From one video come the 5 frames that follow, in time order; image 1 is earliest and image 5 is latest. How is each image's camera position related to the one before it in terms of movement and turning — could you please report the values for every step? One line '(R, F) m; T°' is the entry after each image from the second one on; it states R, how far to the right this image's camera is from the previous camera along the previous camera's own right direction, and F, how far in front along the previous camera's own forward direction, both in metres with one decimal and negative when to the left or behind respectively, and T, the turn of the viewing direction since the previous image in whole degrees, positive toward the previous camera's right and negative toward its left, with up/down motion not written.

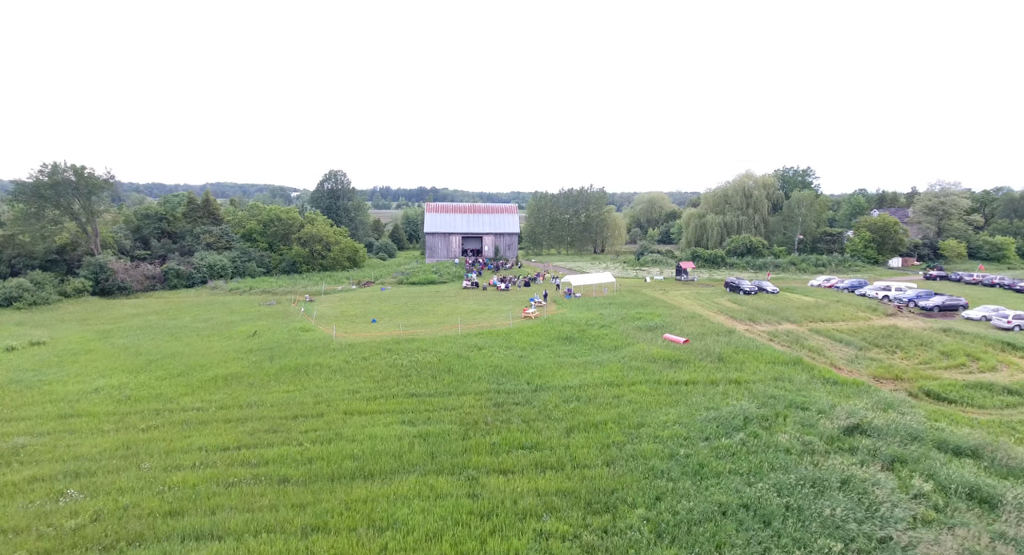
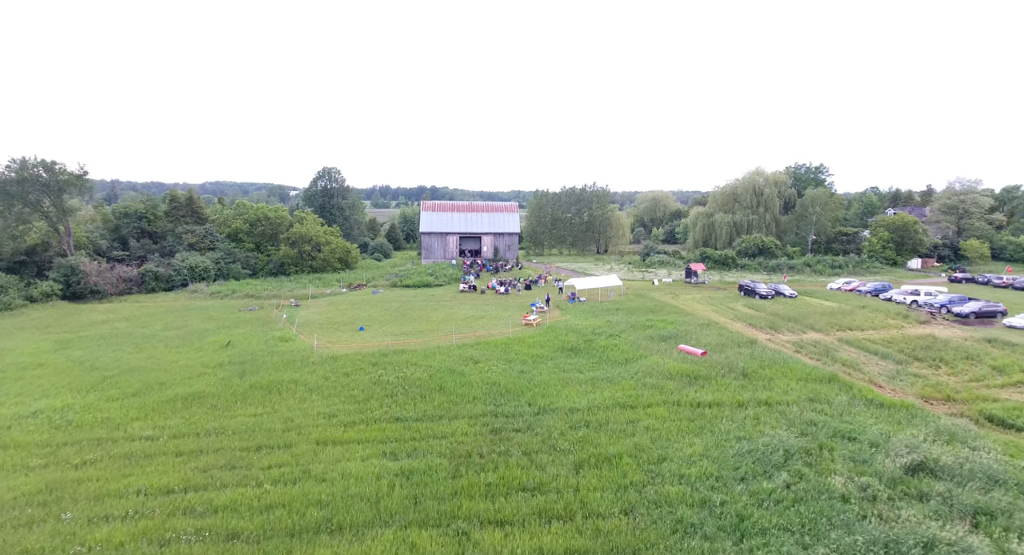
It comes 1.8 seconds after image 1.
(0.0, +2.2) m; 0°
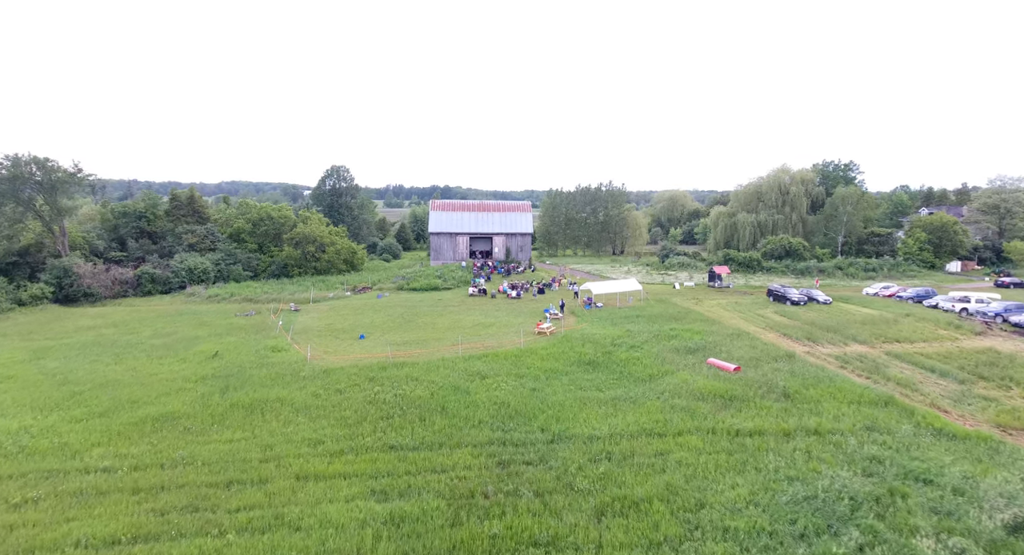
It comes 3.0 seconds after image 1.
(+0.1, +1.9) m; -1°
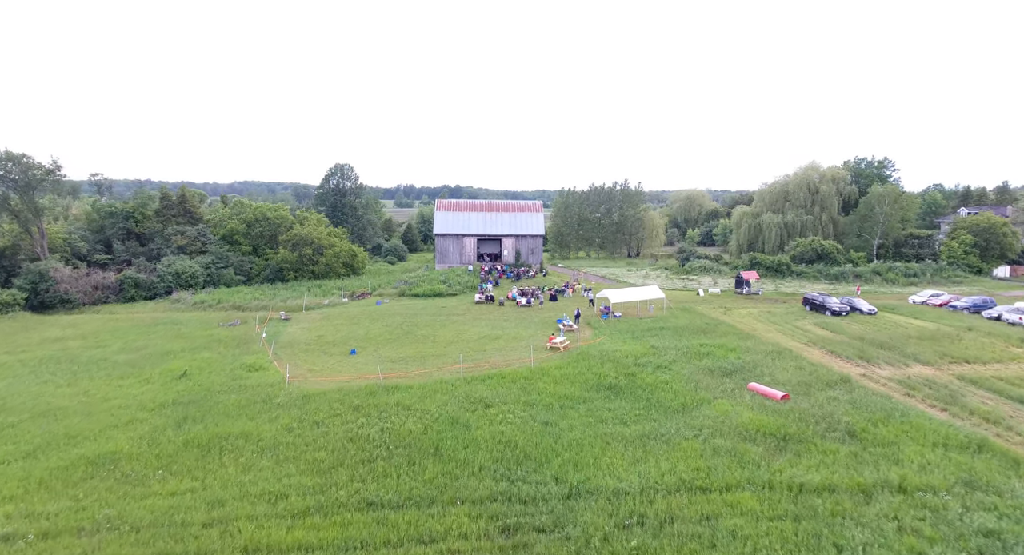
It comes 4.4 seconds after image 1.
(+0.1, +2.6) m; -1°
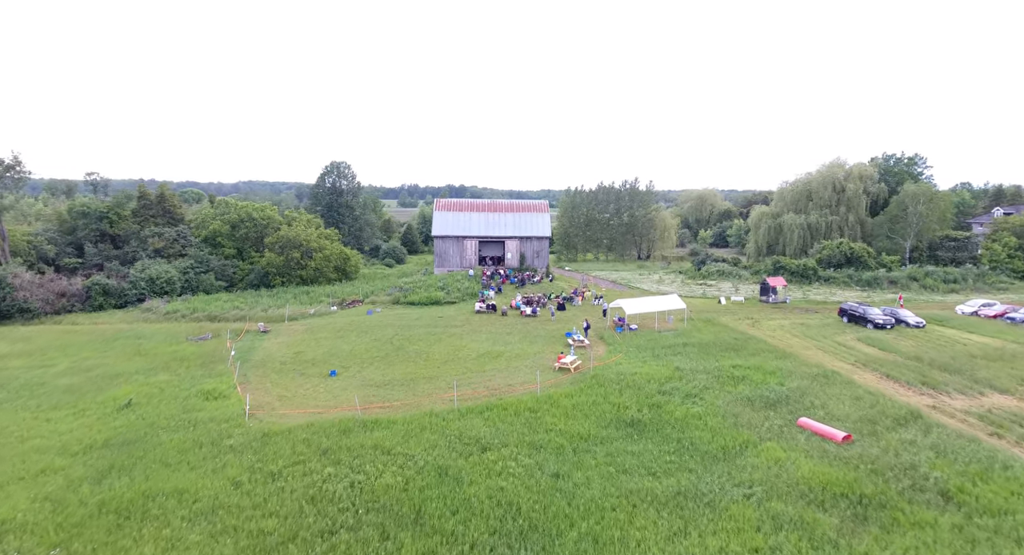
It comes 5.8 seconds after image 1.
(+0.1, +2.8) m; -1°
